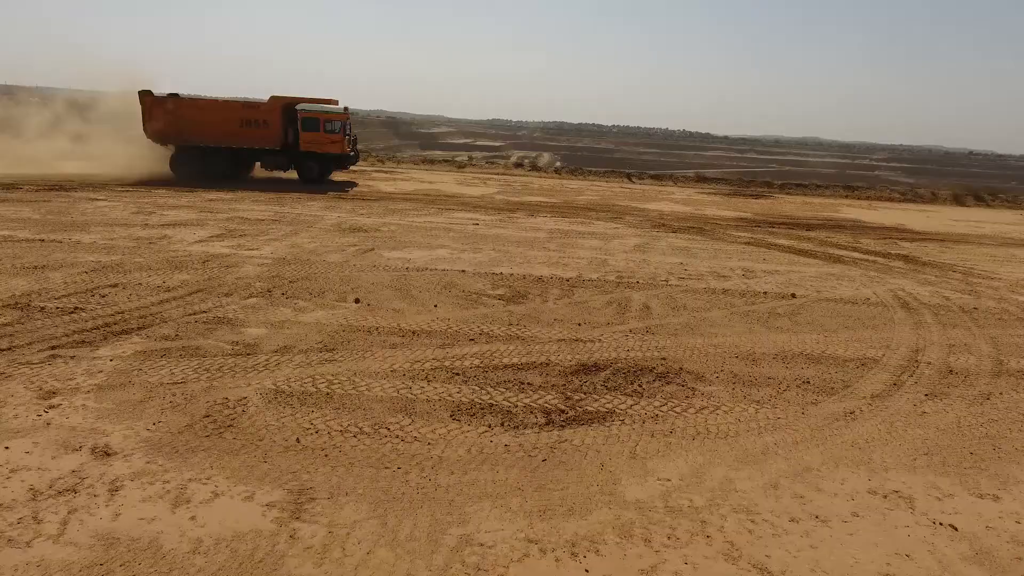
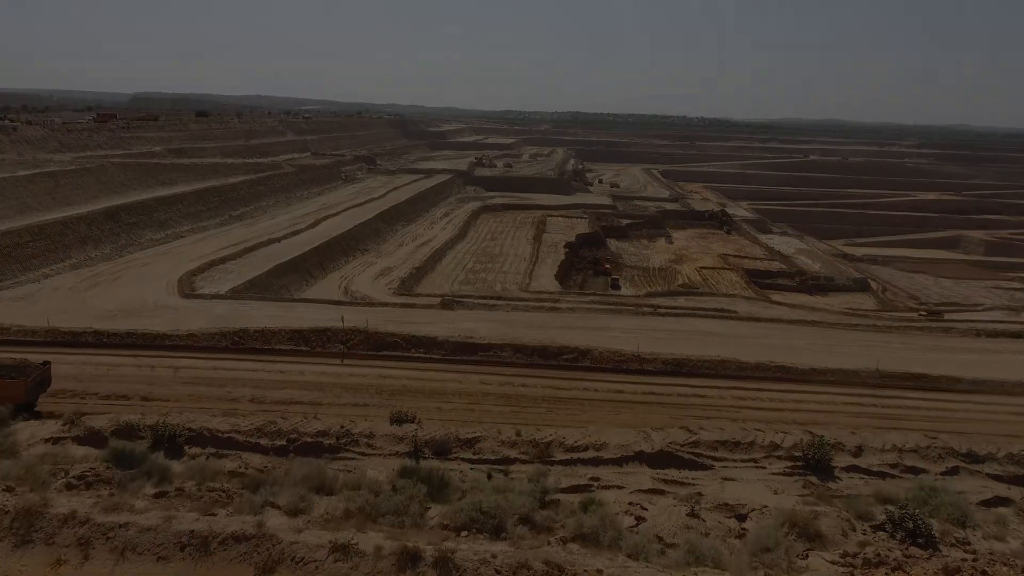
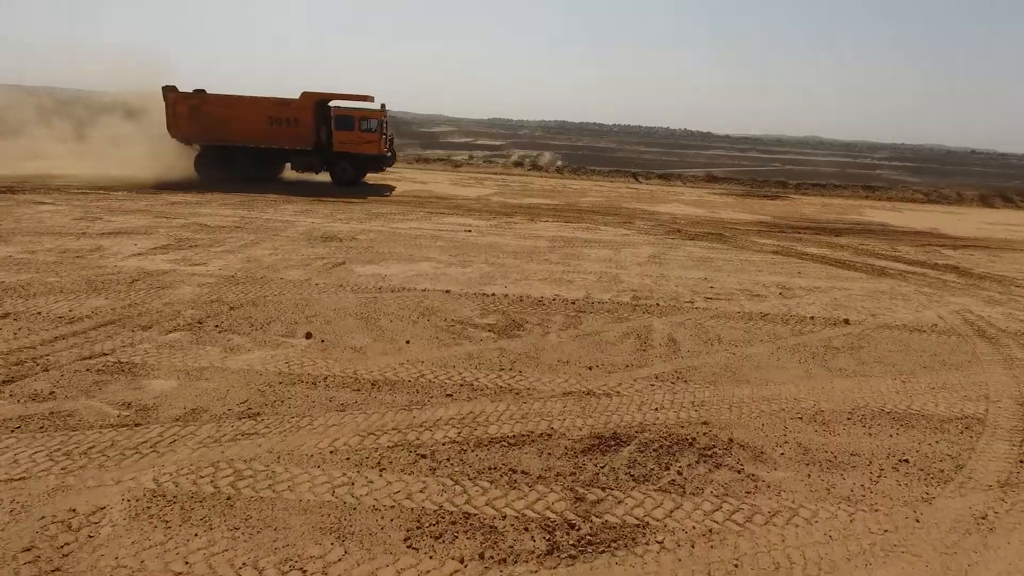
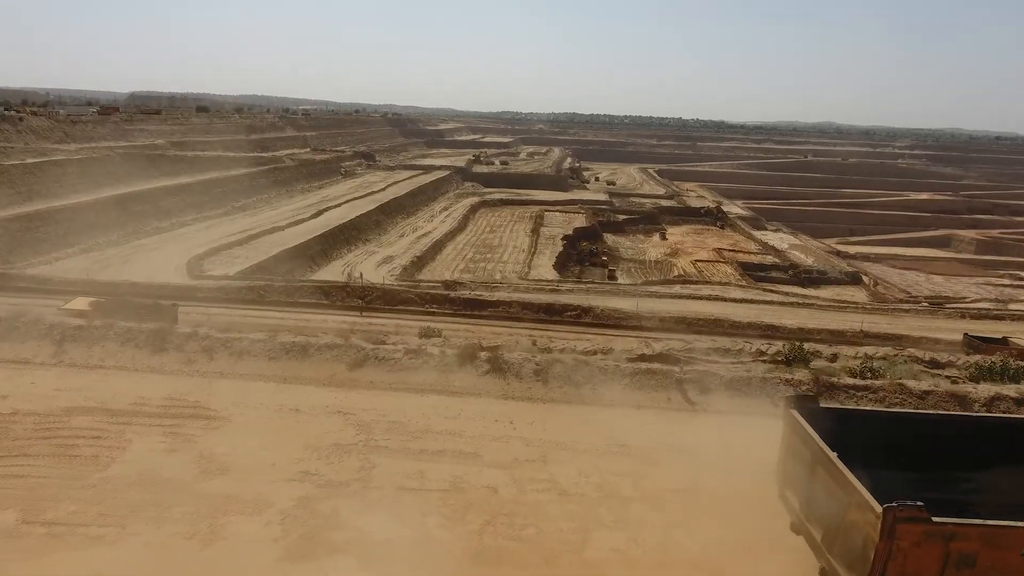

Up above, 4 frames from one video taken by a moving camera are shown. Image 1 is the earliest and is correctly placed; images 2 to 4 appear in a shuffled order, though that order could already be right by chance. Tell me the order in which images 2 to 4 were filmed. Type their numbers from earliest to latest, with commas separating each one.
3, 4, 2
